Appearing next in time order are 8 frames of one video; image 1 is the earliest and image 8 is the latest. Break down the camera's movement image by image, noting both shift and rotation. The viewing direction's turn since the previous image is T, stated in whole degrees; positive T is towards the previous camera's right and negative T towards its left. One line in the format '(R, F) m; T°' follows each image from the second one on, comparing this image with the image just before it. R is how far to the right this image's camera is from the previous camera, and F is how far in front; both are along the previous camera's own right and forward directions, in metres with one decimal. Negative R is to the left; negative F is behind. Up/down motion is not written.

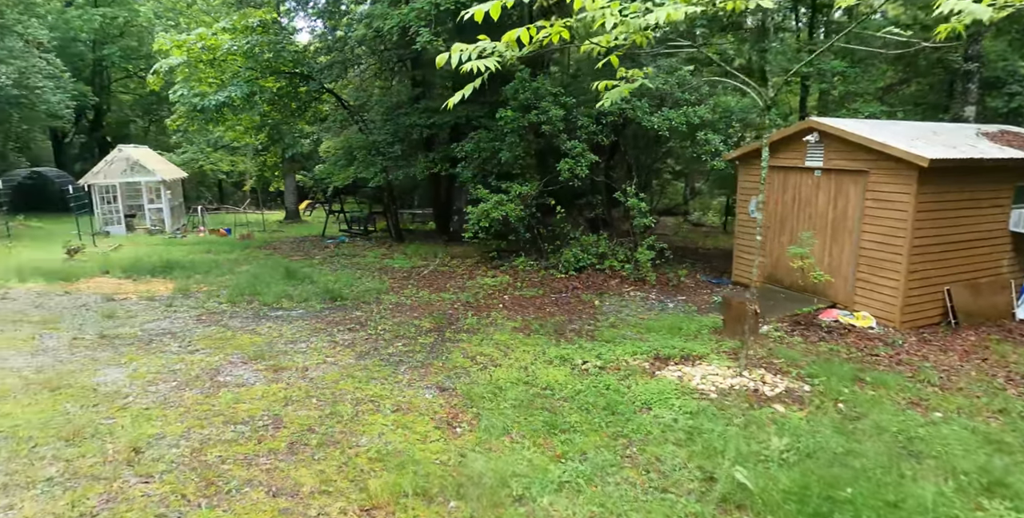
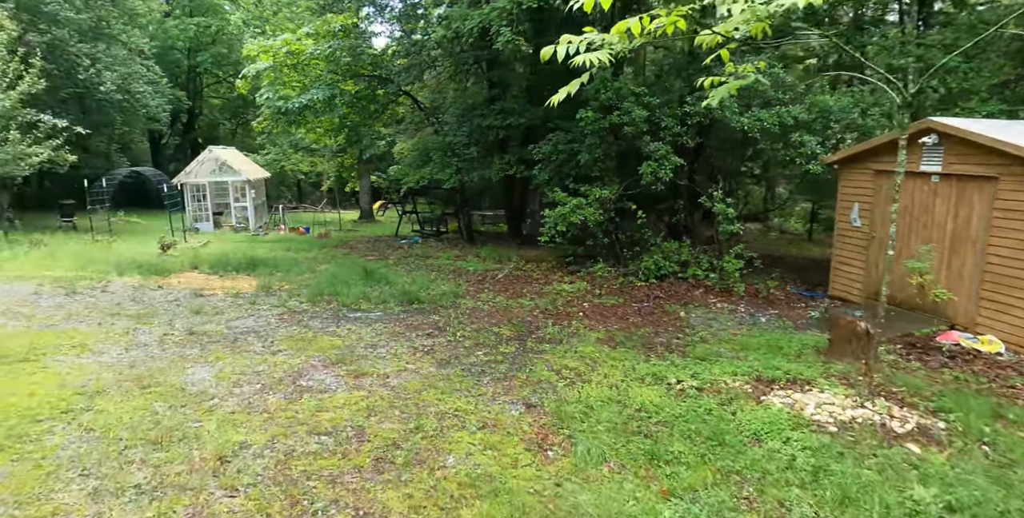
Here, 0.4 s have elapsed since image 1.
(-0.2, +0.3) m; -6°
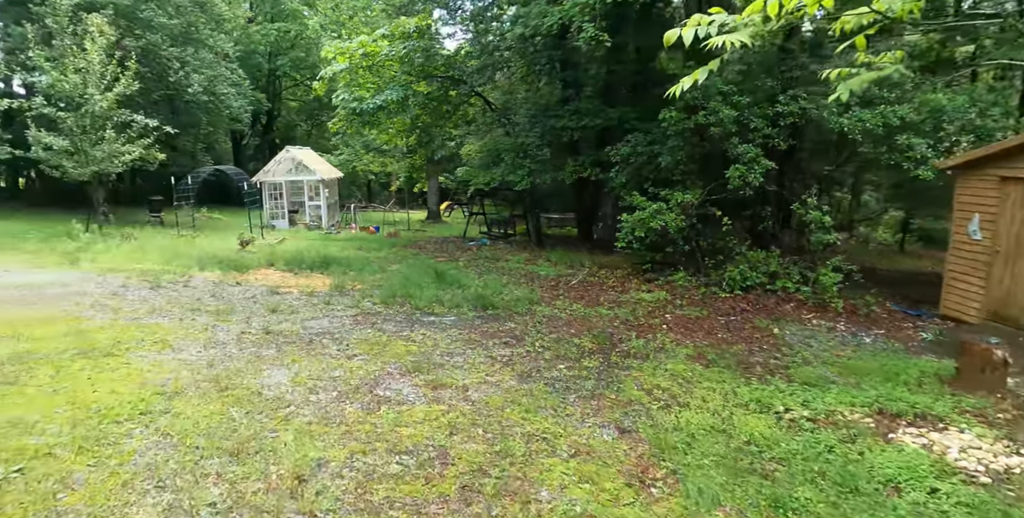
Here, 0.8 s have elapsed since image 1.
(-0.2, +0.4) m; -6°
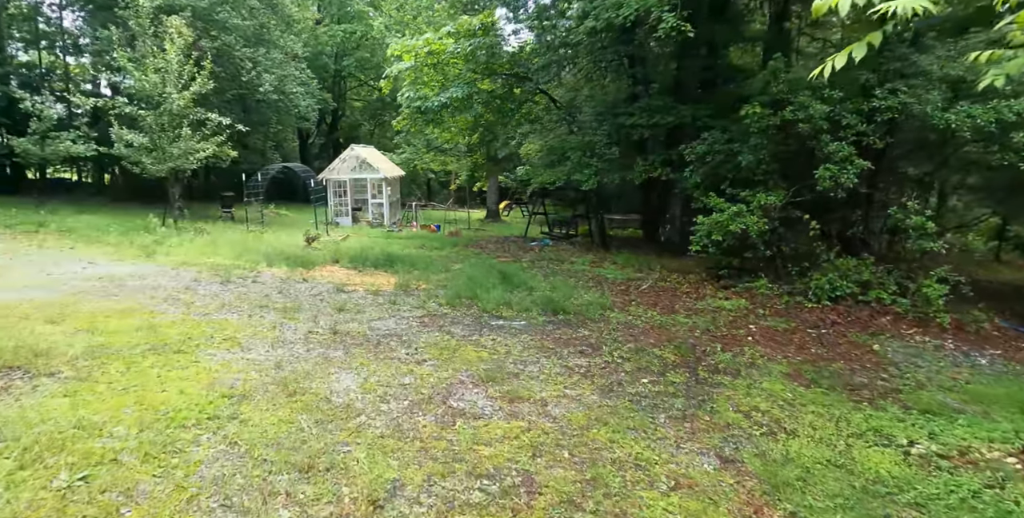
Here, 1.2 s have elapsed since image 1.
(-0.2, +0.4) m; -5°
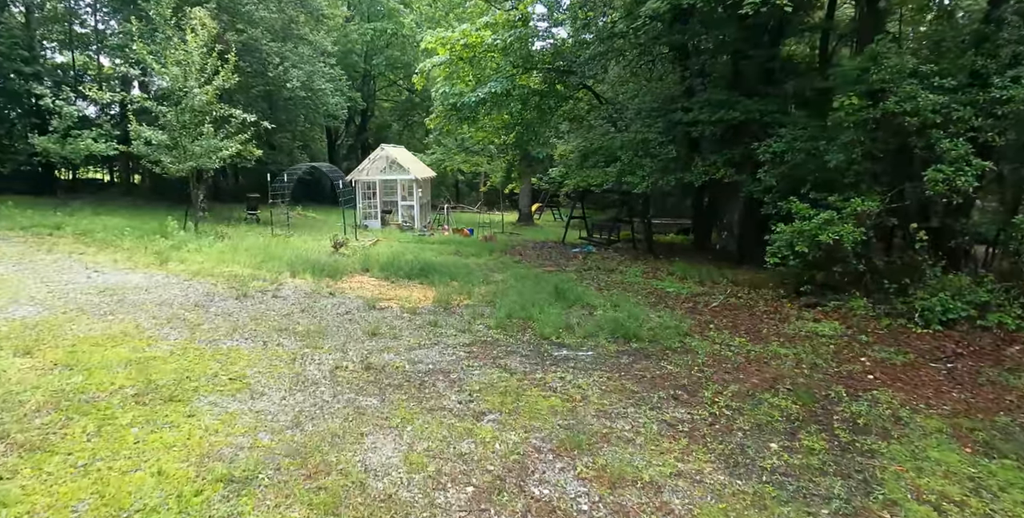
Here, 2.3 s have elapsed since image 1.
(-0.4, +1.2) m; -2°
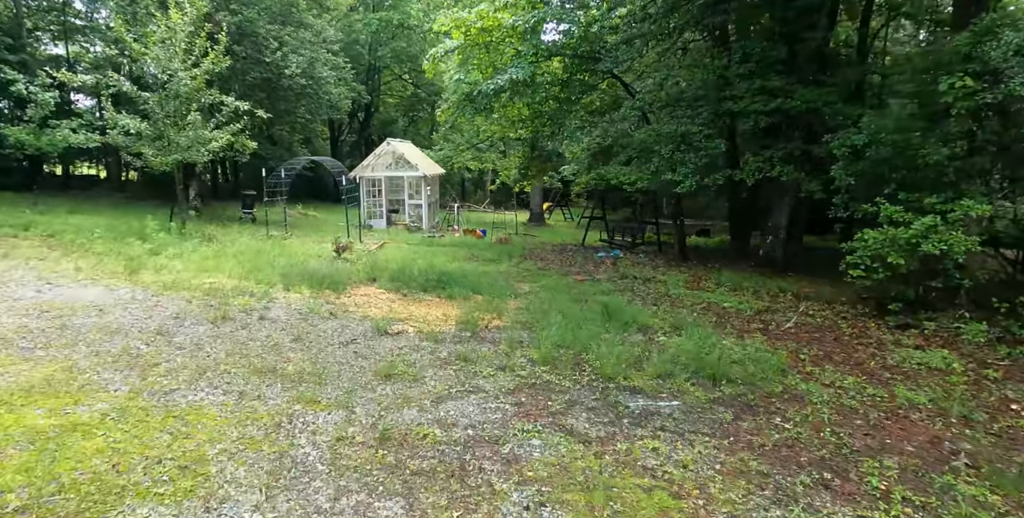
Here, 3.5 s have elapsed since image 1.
(-0.4, +1.4) m; 0°
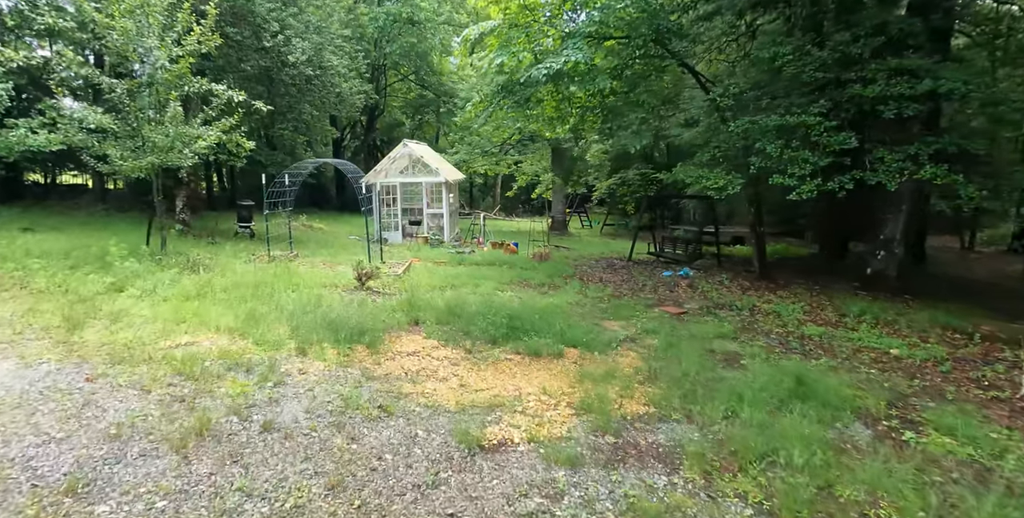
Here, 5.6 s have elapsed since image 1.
(-1.0, +2.3) m; 0°
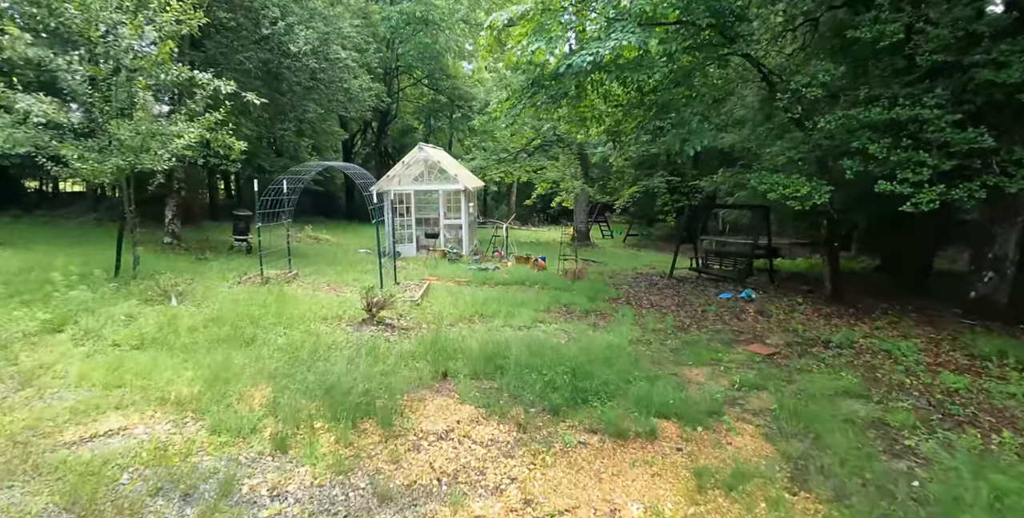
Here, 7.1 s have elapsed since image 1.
(-0.4, +1.6) m; -1°
